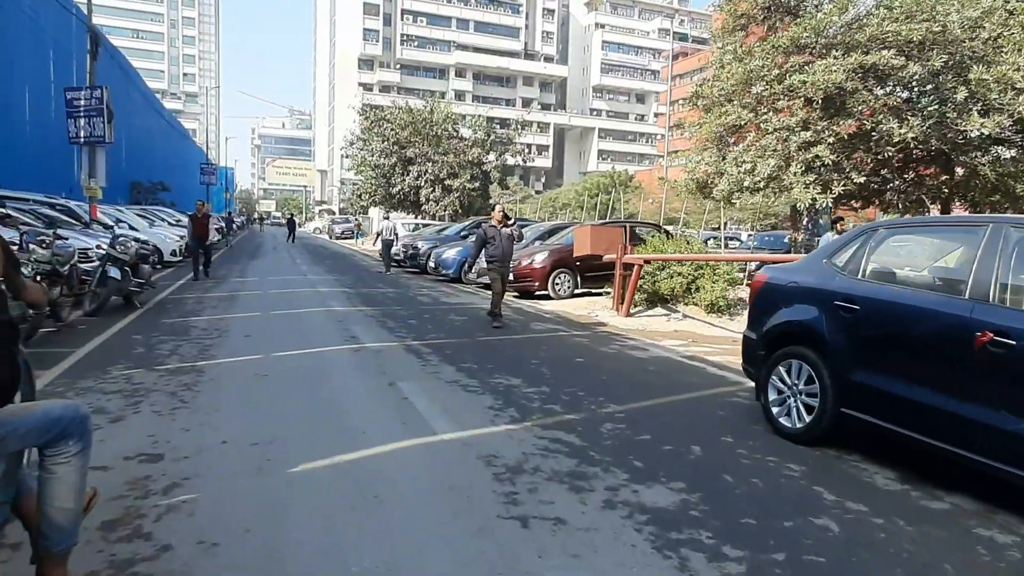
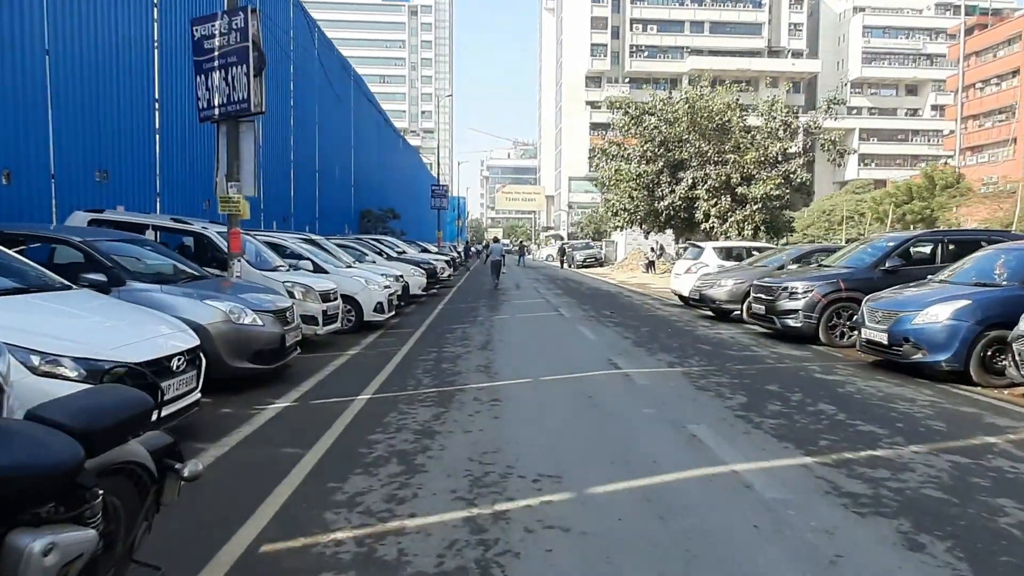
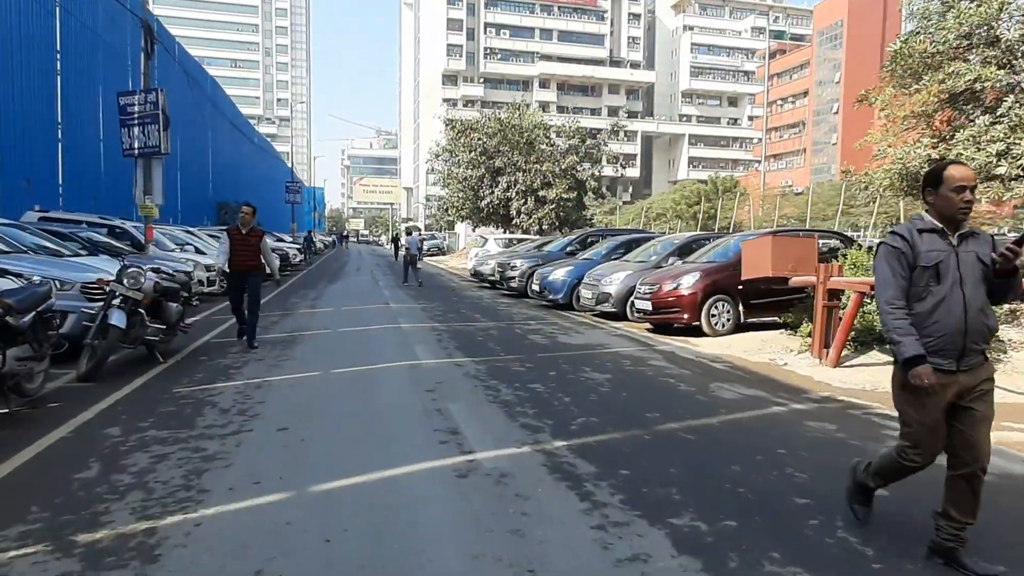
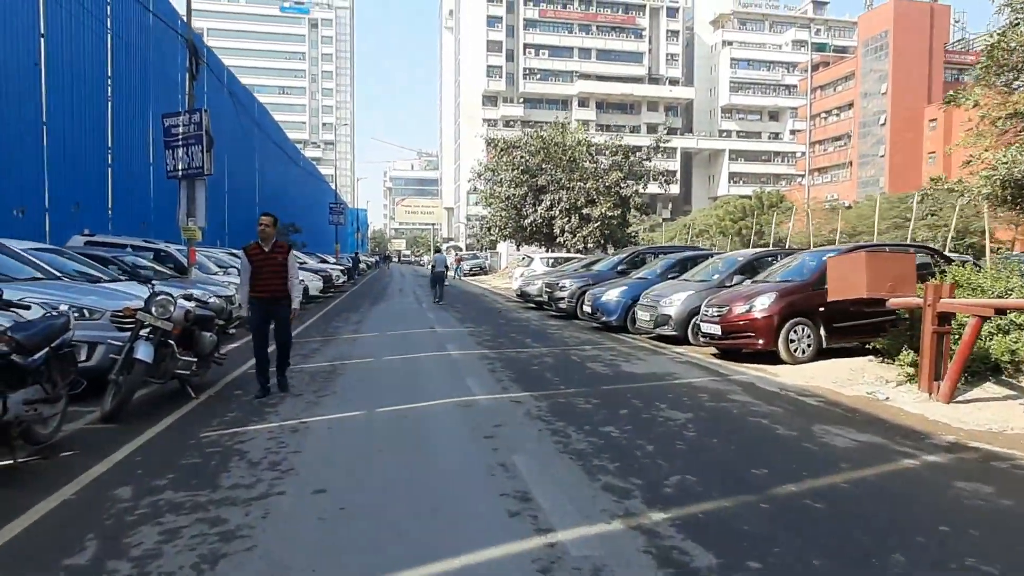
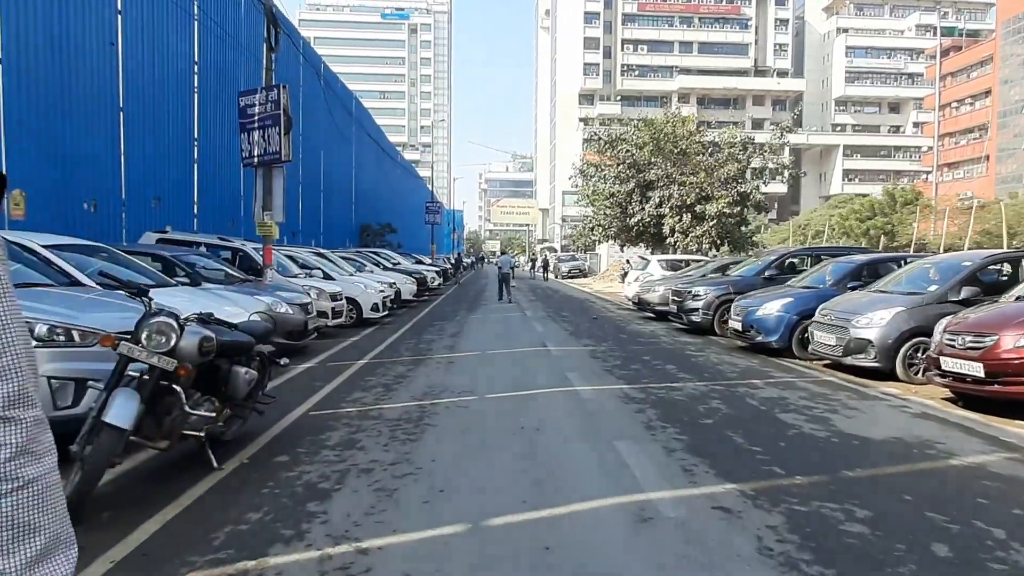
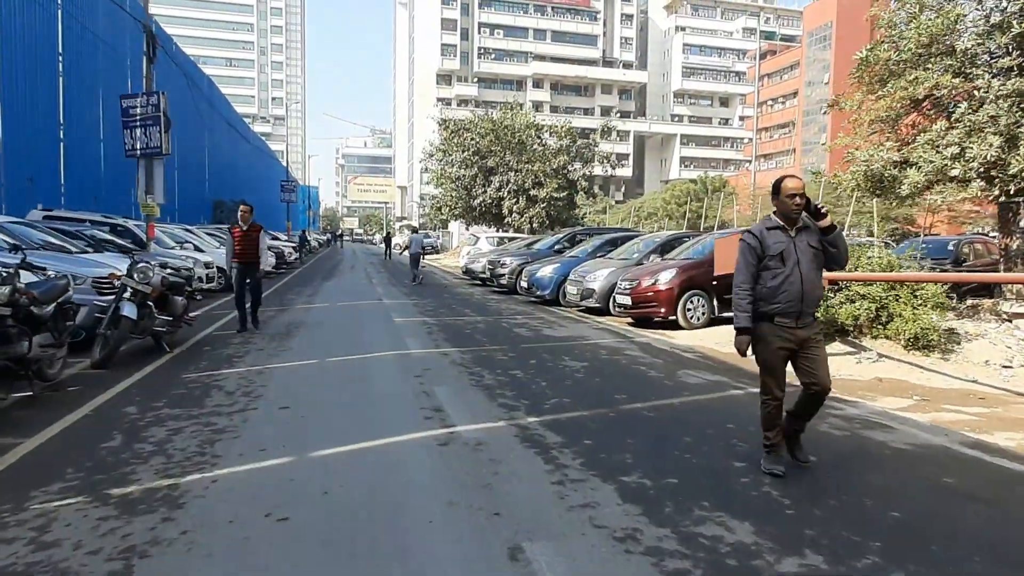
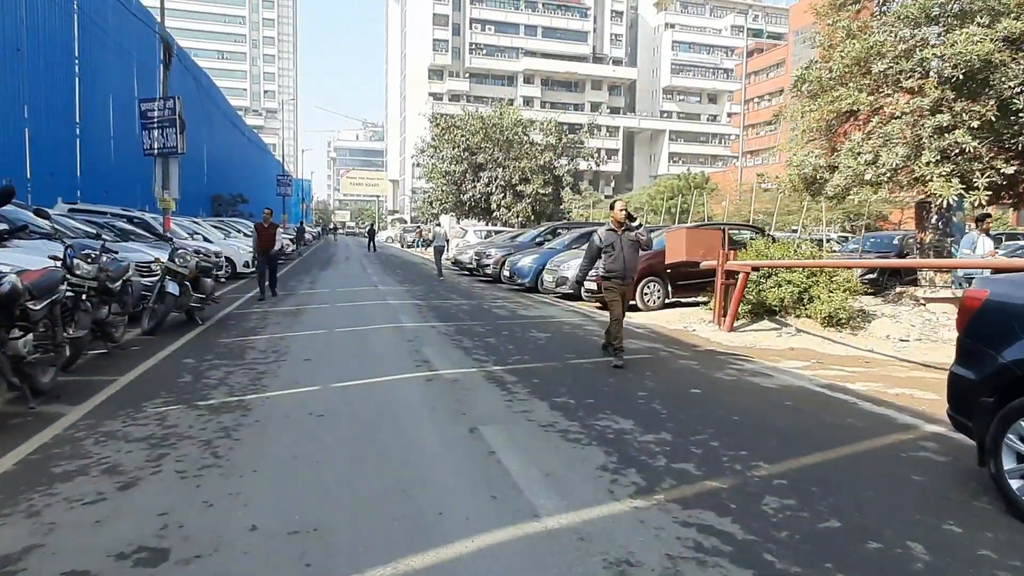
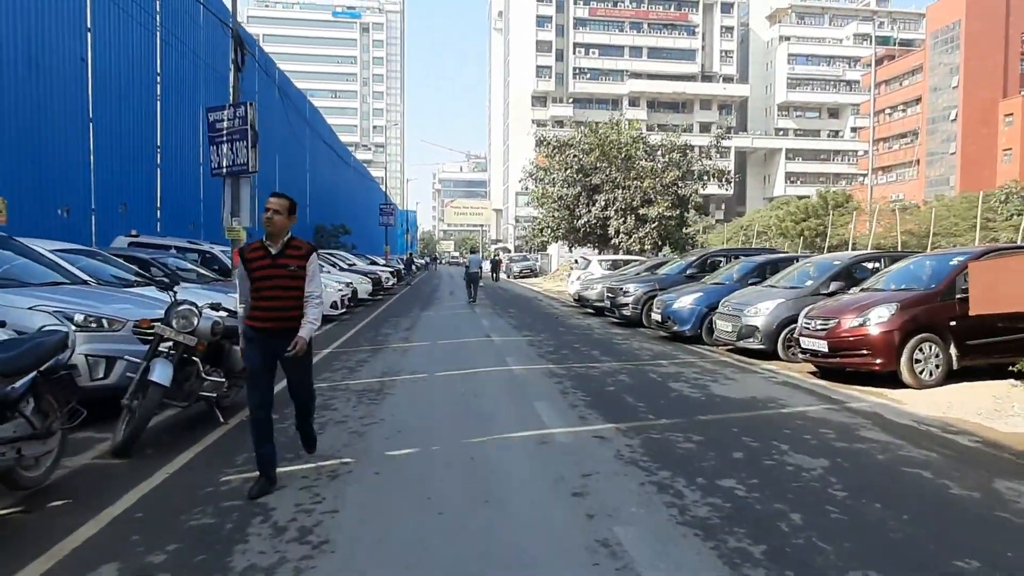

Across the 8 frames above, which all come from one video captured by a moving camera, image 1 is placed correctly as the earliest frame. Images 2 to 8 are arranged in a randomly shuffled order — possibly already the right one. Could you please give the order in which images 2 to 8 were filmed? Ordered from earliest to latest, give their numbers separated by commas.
7, 6, 3, 4, 8, 5, 2
